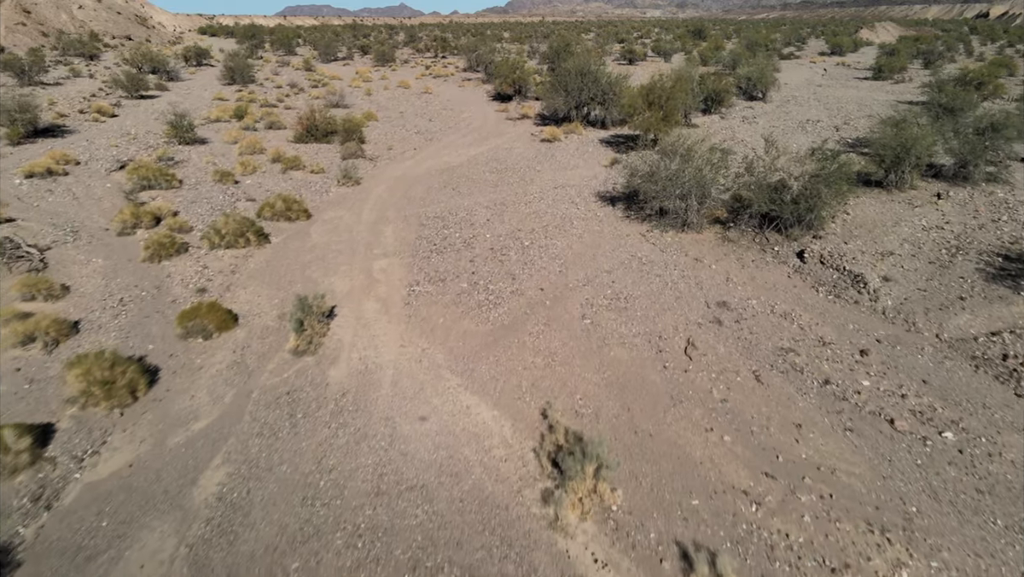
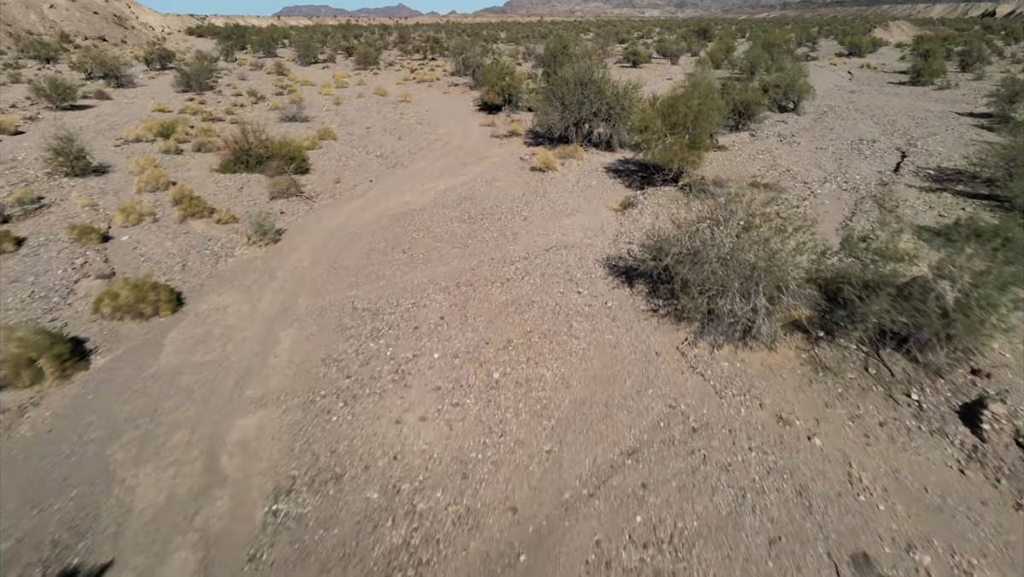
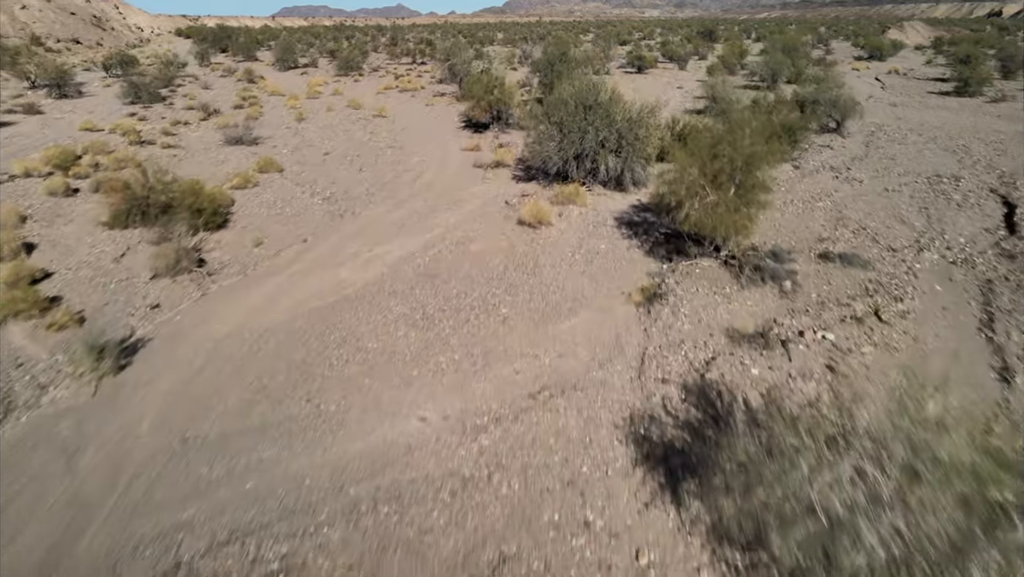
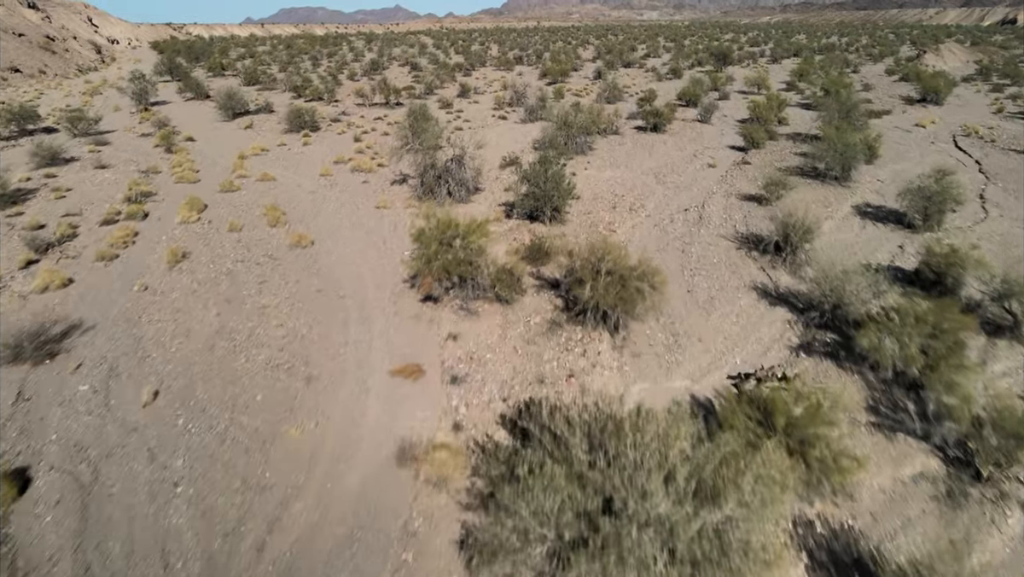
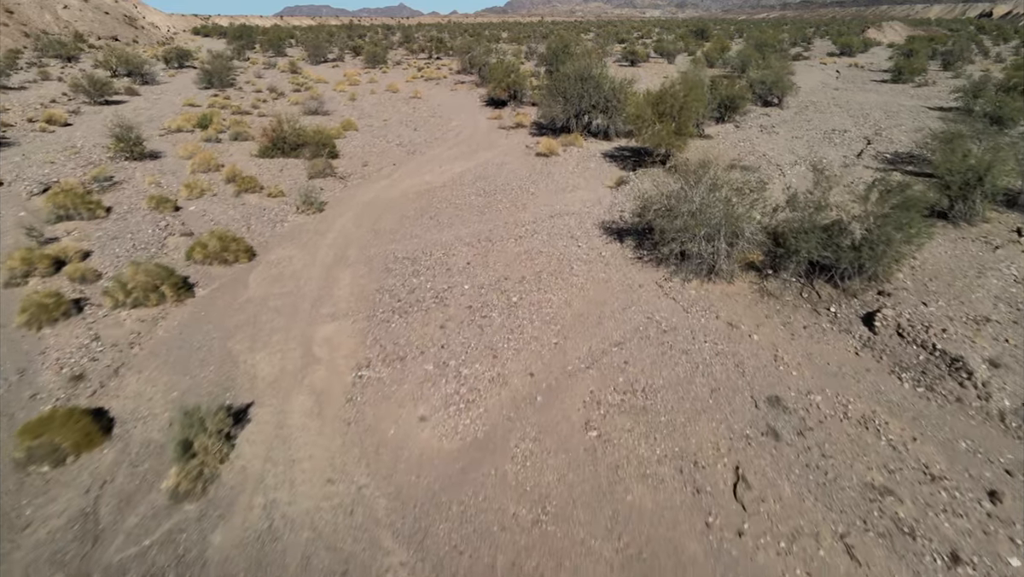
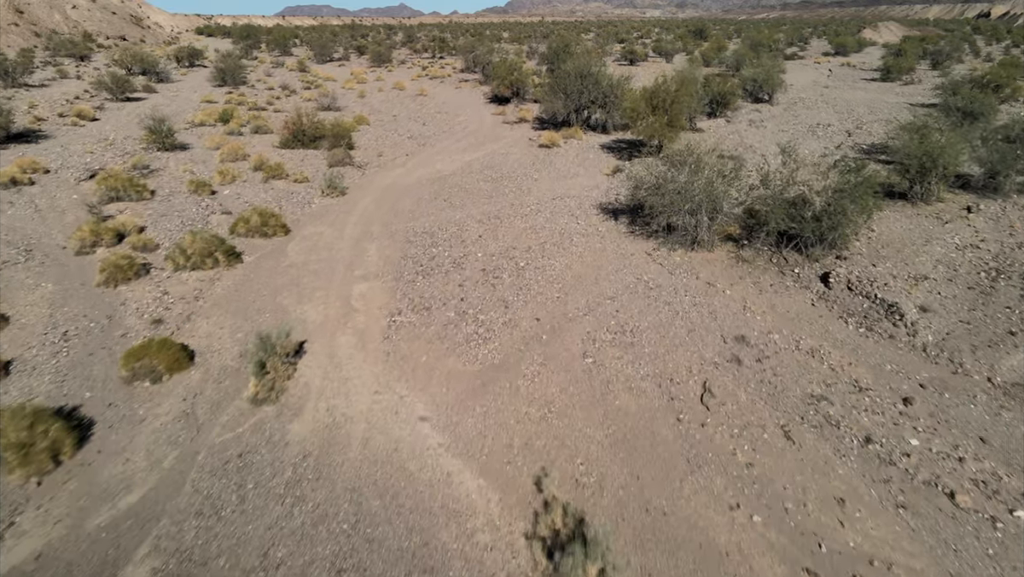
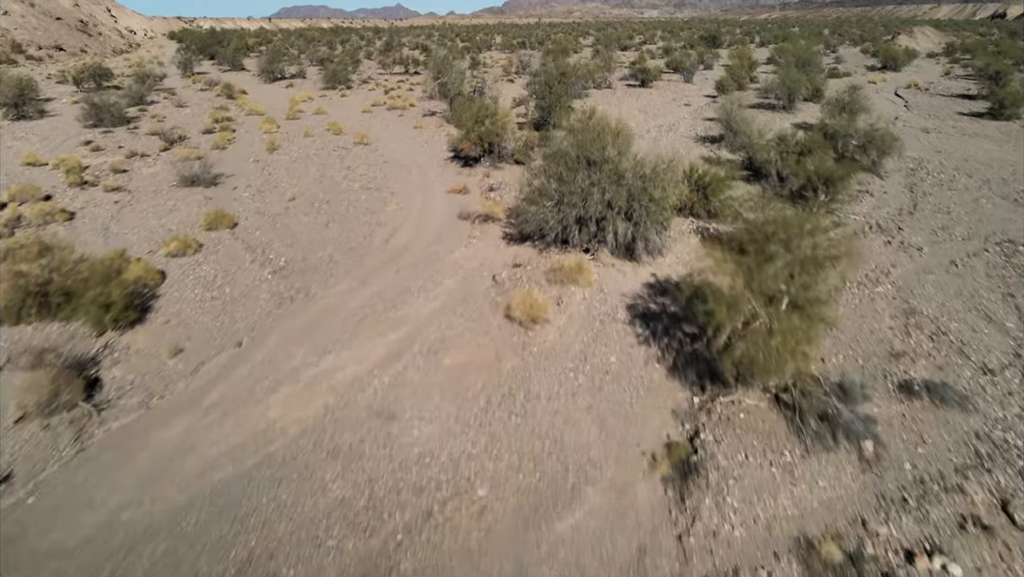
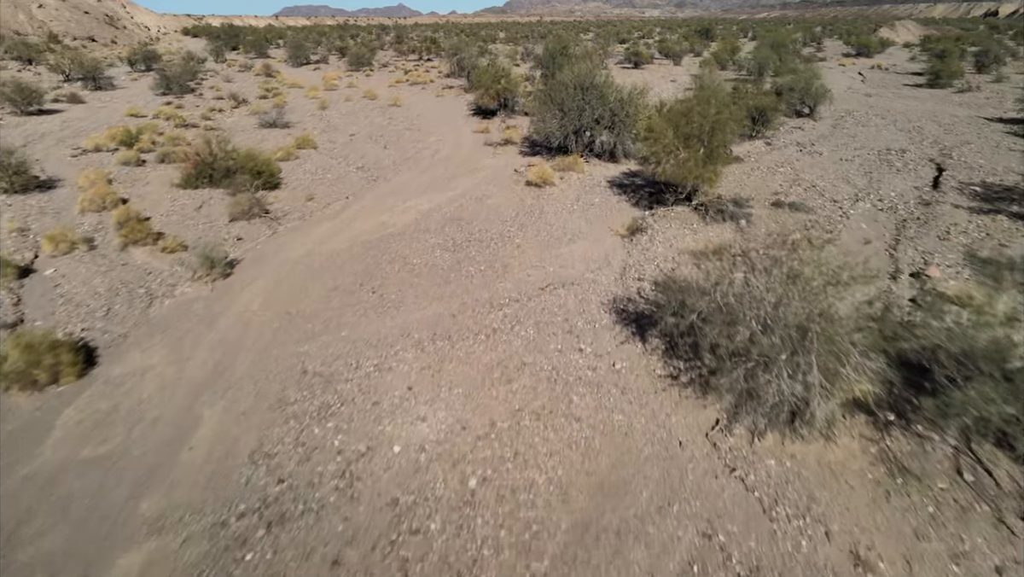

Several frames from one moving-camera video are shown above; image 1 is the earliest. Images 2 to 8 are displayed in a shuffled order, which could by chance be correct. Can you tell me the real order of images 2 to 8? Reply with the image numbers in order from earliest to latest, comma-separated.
6, 5, 2, 8, 3, 7, 4
